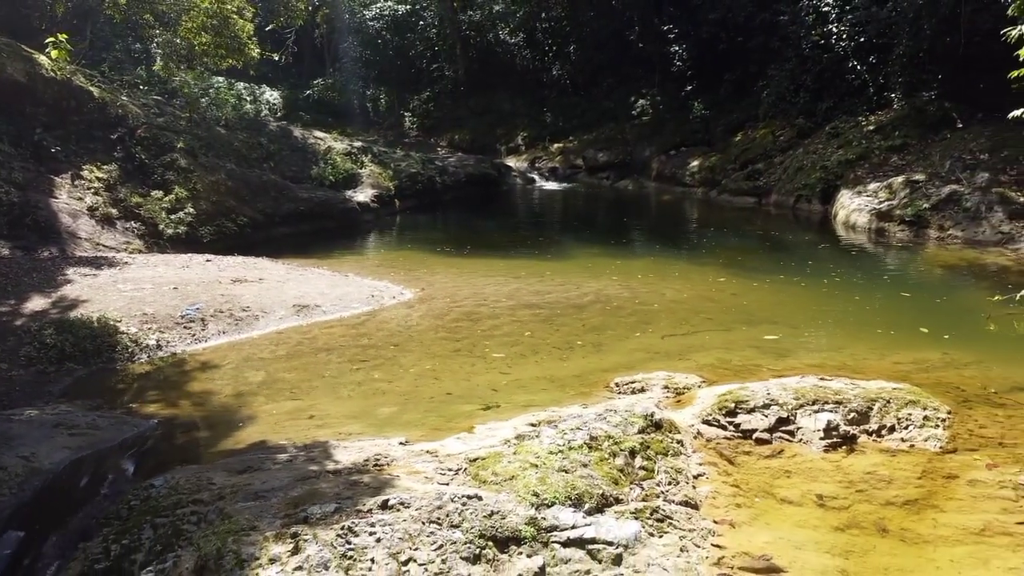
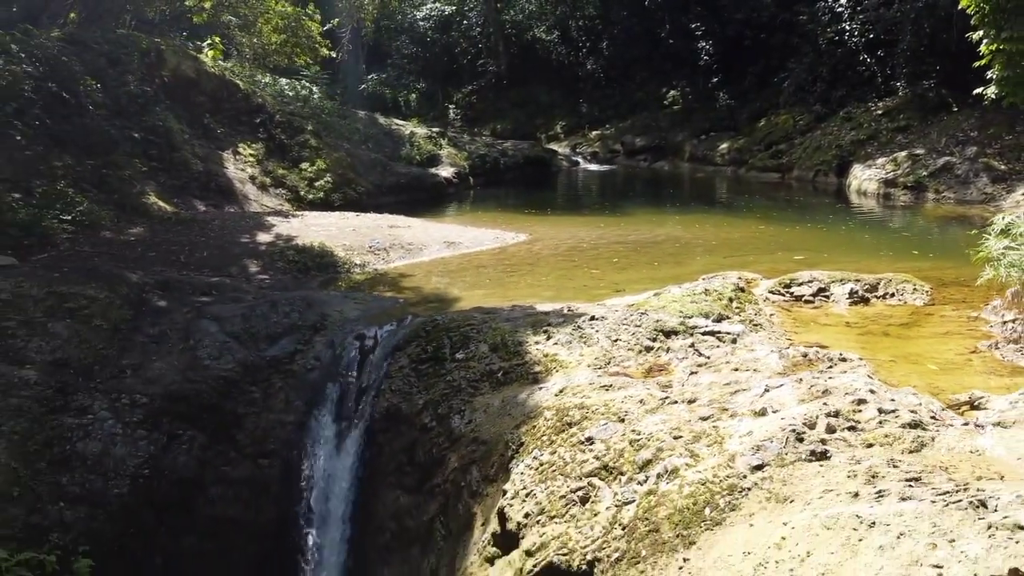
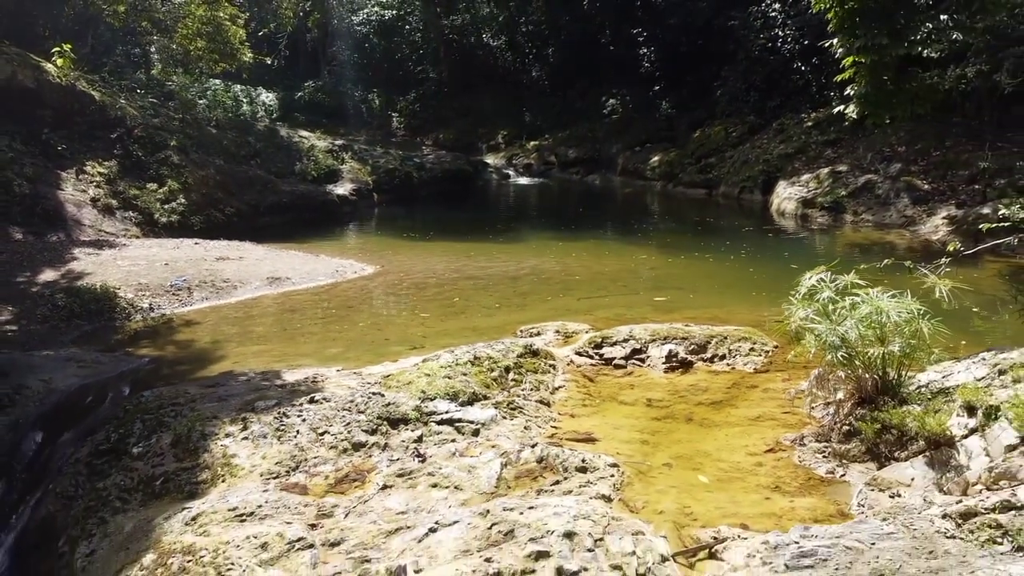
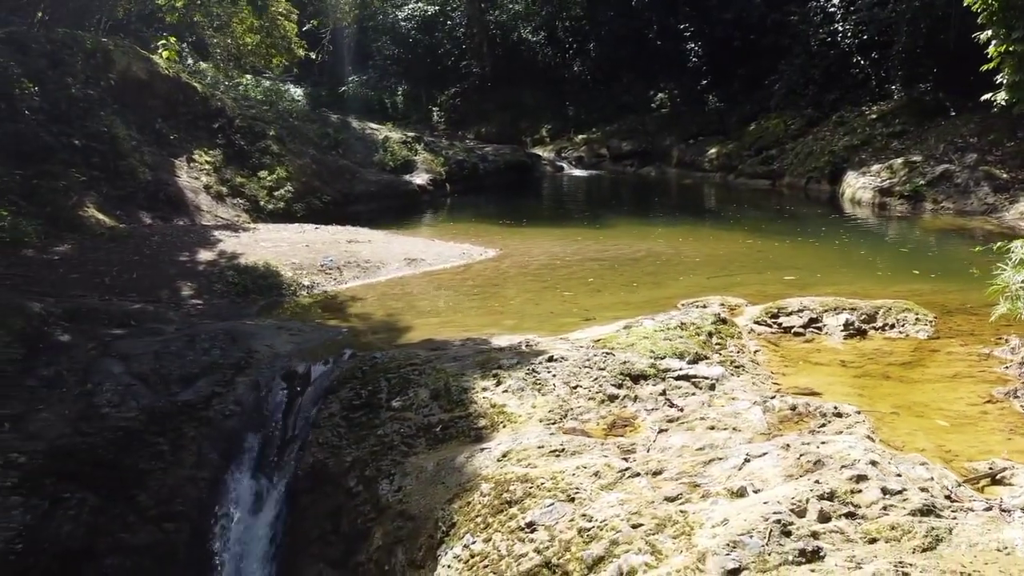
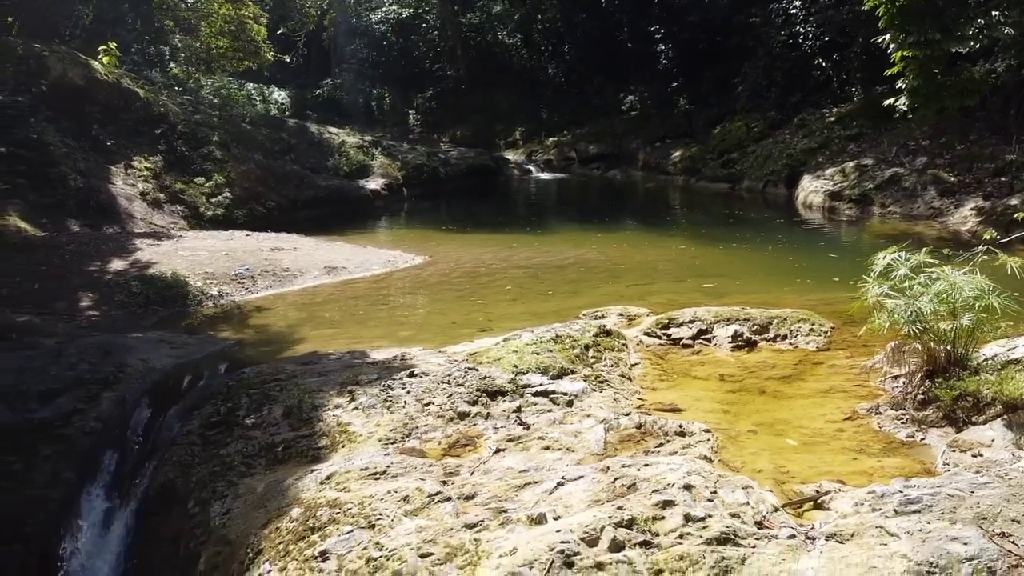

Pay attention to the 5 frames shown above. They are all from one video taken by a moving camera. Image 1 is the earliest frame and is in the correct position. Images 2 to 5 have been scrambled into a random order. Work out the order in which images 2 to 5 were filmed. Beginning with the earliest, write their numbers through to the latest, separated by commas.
3, 5, 4, 2
